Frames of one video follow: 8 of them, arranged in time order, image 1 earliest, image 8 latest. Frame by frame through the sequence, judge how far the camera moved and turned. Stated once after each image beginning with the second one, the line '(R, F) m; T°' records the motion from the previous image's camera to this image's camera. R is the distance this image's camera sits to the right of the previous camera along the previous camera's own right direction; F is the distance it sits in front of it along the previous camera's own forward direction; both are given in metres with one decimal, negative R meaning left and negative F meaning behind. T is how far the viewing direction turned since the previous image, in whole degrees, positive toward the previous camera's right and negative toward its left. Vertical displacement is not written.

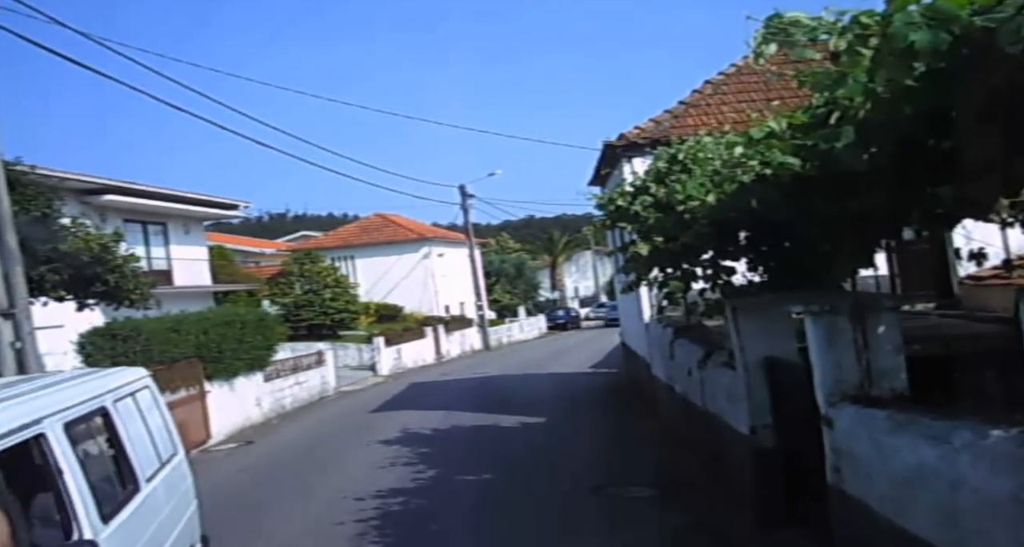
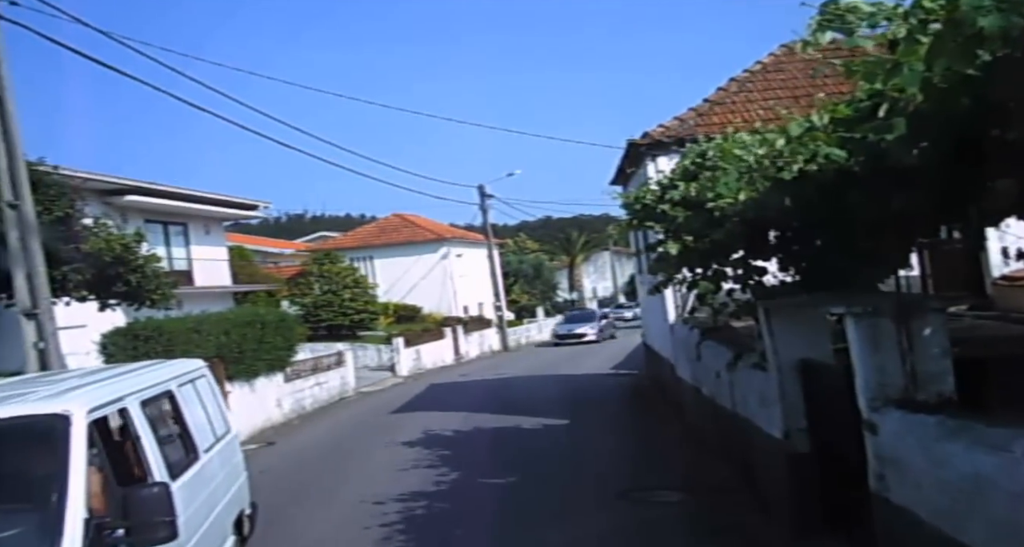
(-0.1, +0.1) m; -1°
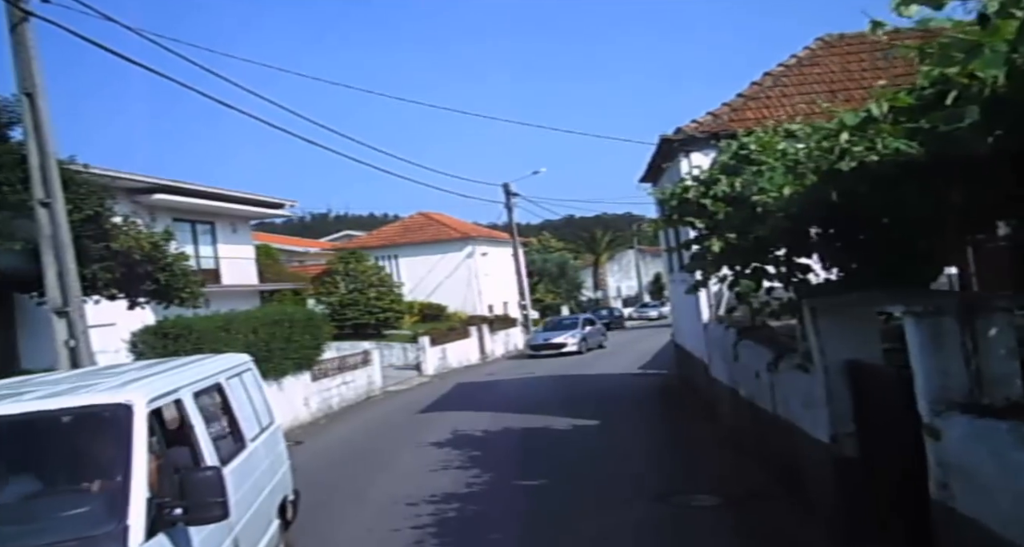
(-0.1, +0.2) m; -1°
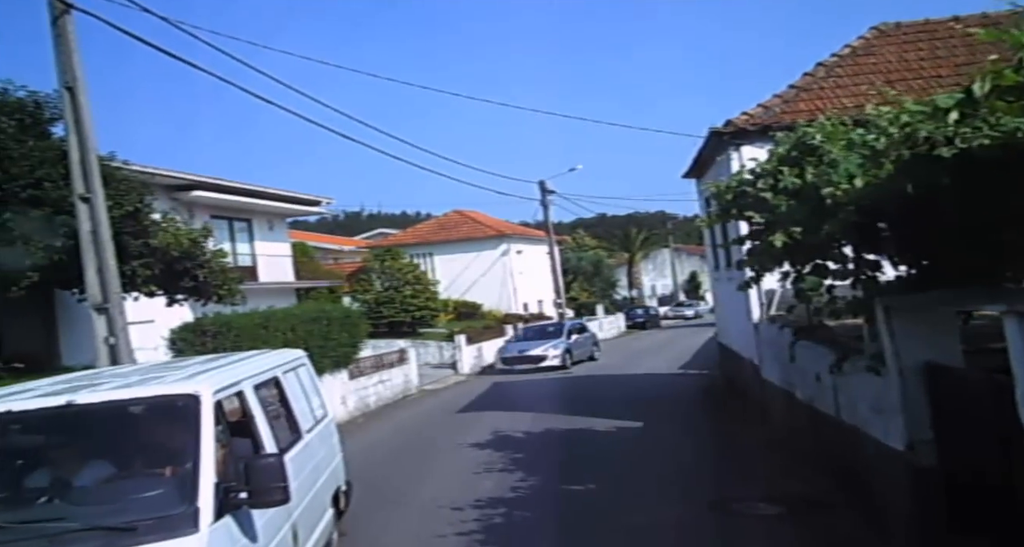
(-0.2, +0.3) m; -2°
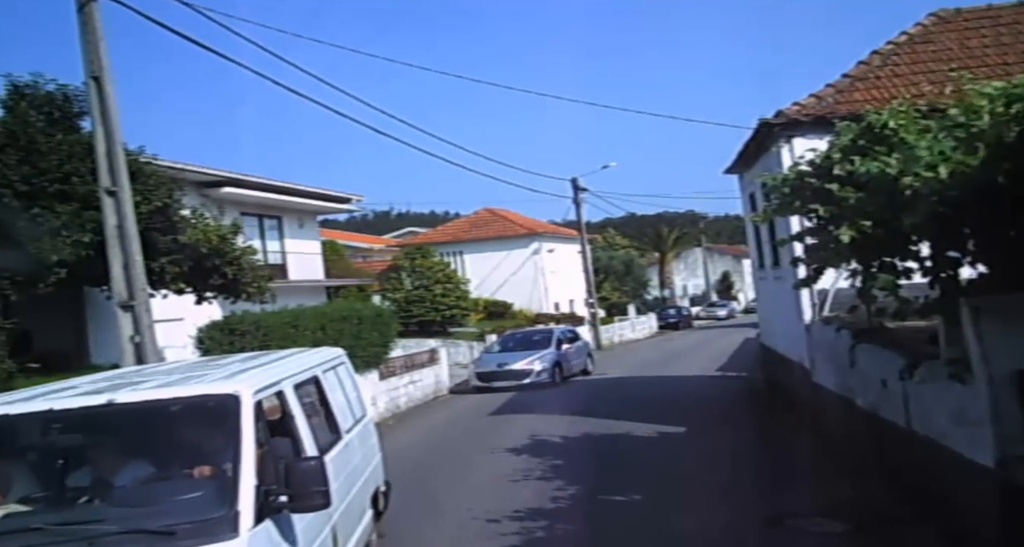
(-0.2, +0.5) m; -2°
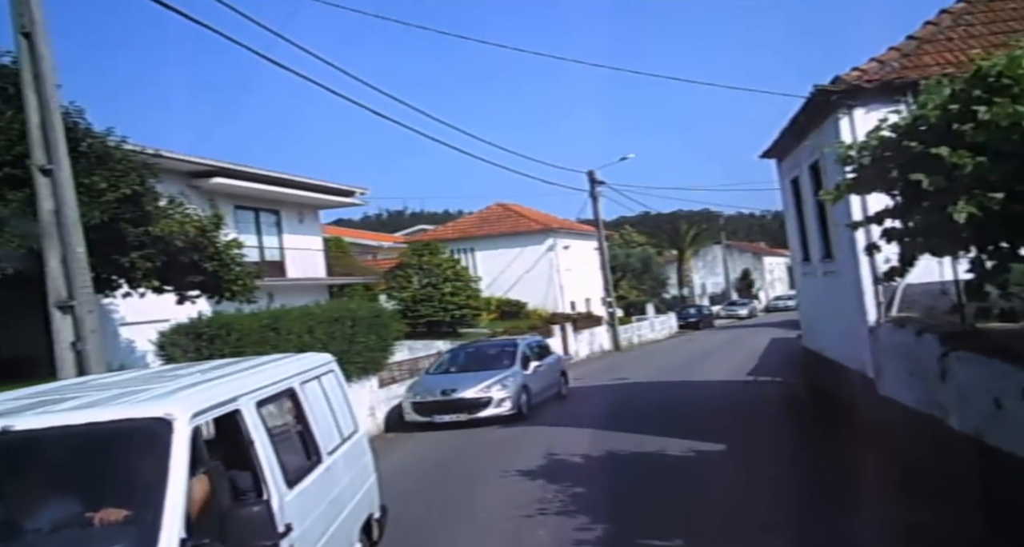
(0.0, +1.8) m; -1°
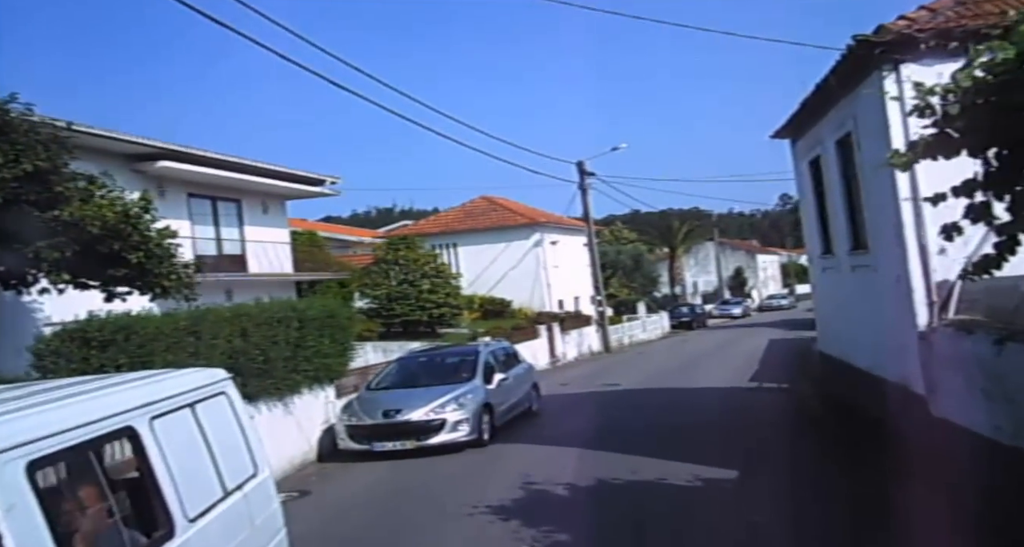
(+0.2, +2.0) m; +1°
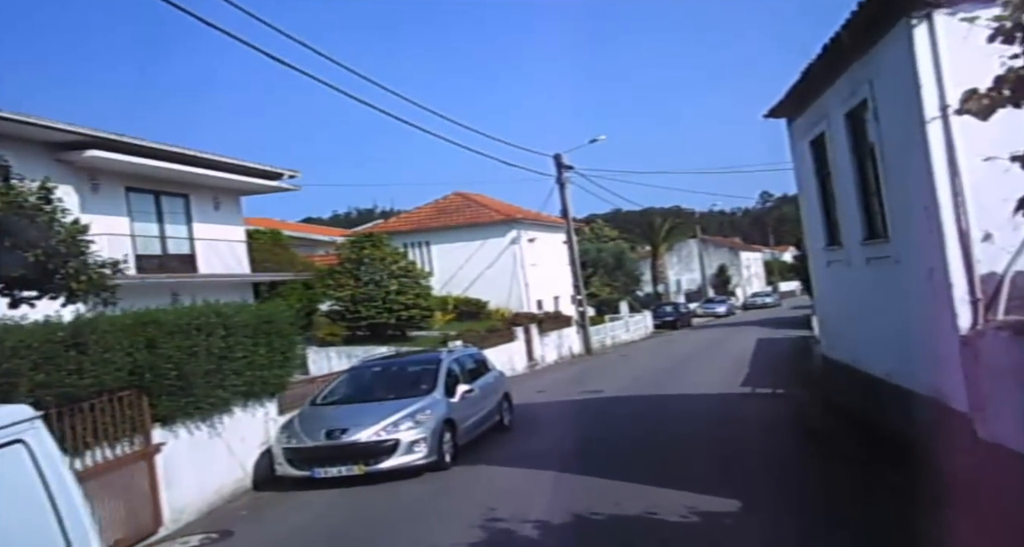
(+0.3, +1.6) m; +1°
